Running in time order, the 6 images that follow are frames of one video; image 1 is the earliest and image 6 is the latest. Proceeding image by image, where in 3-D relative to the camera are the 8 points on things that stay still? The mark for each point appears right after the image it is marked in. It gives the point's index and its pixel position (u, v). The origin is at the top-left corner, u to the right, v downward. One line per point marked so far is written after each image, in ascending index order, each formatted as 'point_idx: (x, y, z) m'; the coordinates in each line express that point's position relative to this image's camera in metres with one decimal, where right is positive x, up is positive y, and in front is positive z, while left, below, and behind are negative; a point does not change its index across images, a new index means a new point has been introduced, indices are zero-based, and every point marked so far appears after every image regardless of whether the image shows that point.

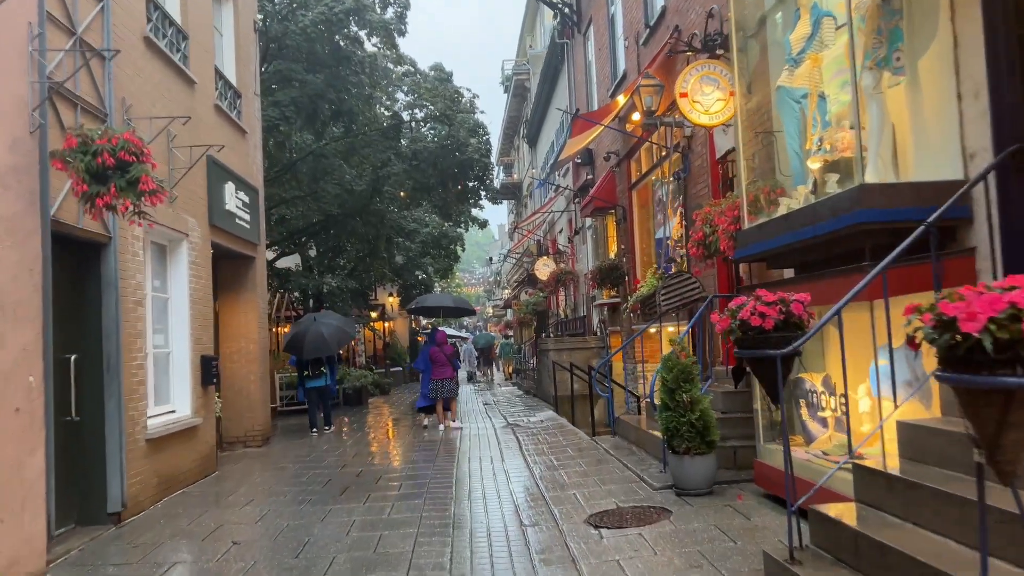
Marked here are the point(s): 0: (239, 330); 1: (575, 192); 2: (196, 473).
0: (-3.4, -0.5, +10.0) m
1: (+1.3, +1.9, +16.2) m
2: (-3.0, -1.8, +7.6) m
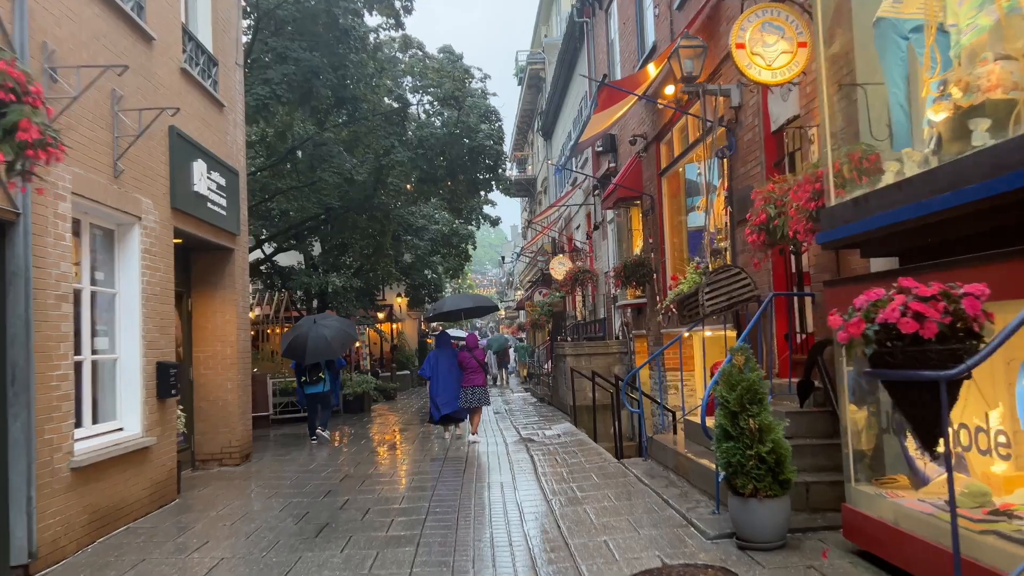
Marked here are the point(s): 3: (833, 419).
0: (-3.3, -0.5, +8.8) m
1: (+1.6, +2.0, +14.9) m
2: (-2.9, -1.7, +6.3) m
3: (+2.3, -0.9, +5.6) m
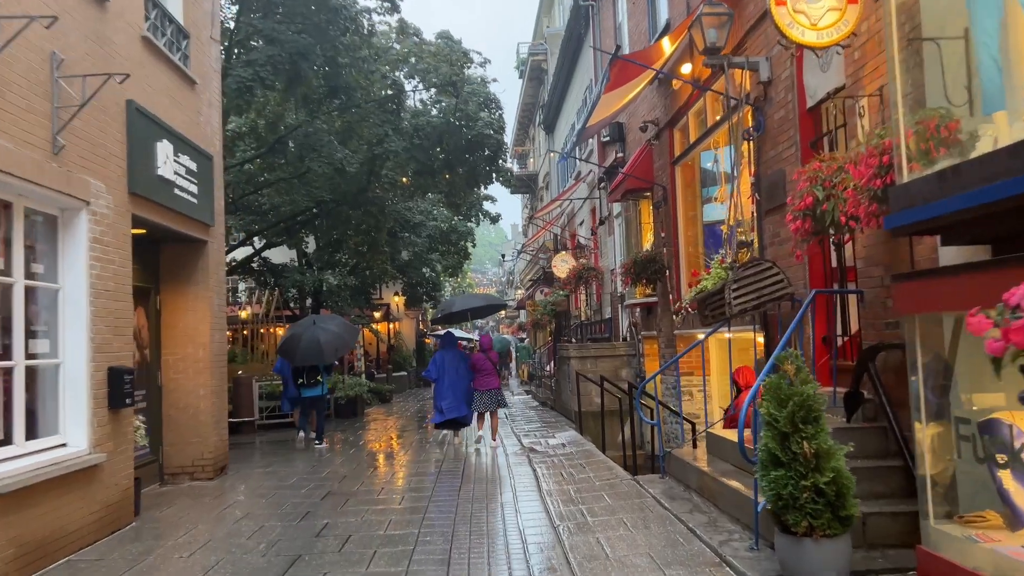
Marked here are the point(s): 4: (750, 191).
0: (-3.3, -0.4, +8.0) m
1: (+1.6, +2.0, +14.1) m
2: (-2.9, -1.7, +5.5) m
3: (+2.3, -0.9, +4.8) m
4: (+2.2, +0.9, +7.4) m
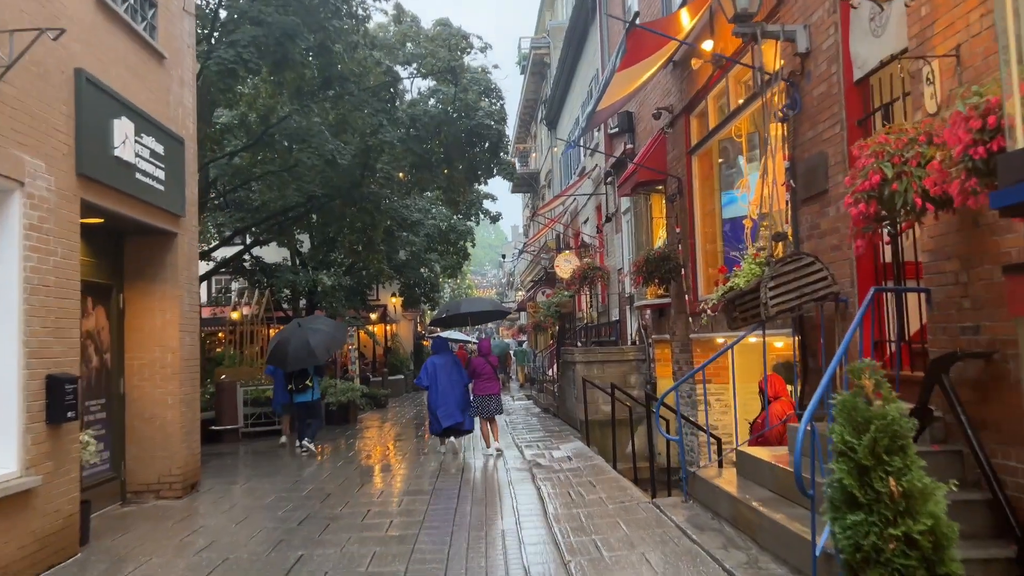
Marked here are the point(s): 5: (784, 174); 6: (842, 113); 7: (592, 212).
0: (-3.2, -0.4, +7.2) m
1: (+1.6, +2.0, +13.3) m
2: (-2.9, -1.6, +4.7) m
3: (+2.3, -0.9, +4.0) m
4: (+2.2, +0.9, +6.6) m
5: (+2.3, +1.0, +6.6) m
6: (+2.3, +1.2, +5.5) m
7: (+1.6, +1.6, +16.5) m
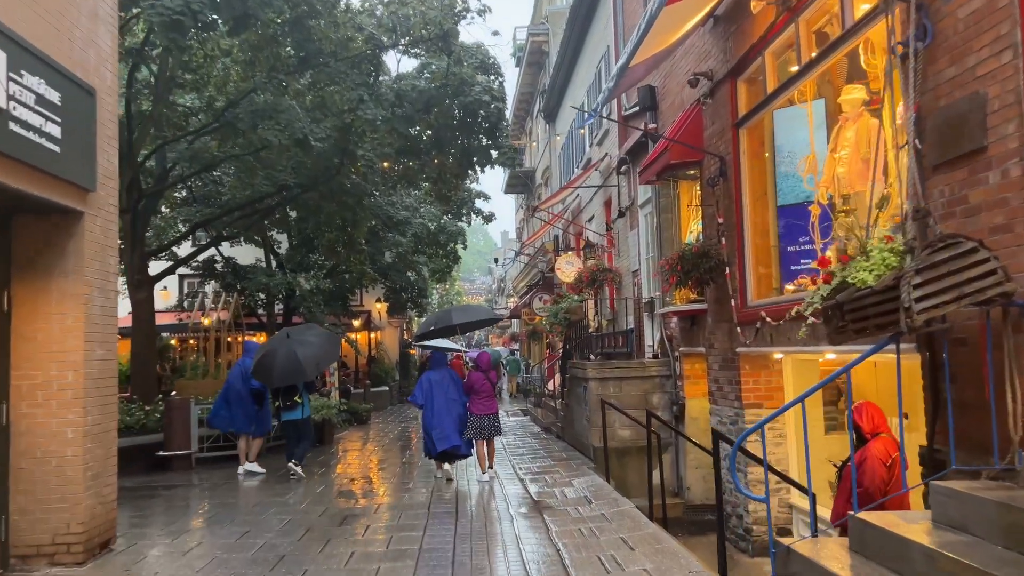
0: (-3.2, -0.4, +5.4) m
1: (+1.6, +1.9, +11.6) m
2: (-2.7, -1.6, +2.9) m
3: (+2.4, -0.9, +2.3) m
4: (+2.4, +0.9, +4.9) m
5: (+2.4, +1.0, +4.9) m
6: (+2.4, +1.2, +3.8) m
7: (+1.6, +1.5, +14.8) m
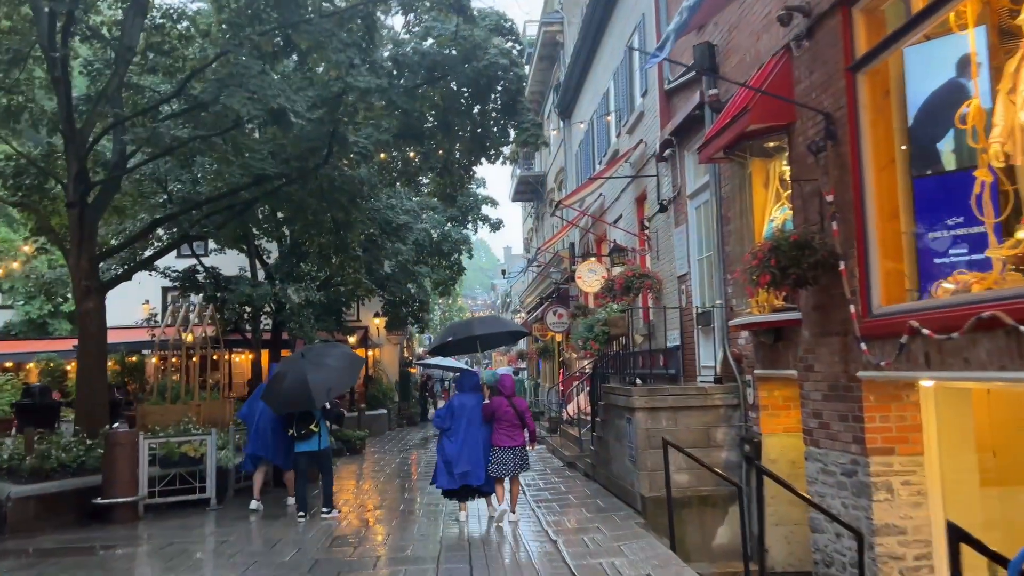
0: (-2.9, -0.4, +3.4) m
1: (+1.9, +1.8, +9.6) m
2: (-2.5, -1.5, +0.9) m
3: (+2.7, -0.8, +0.3) m
4: (+2.6, +0.9, +2.9) m
5: (+2.6, +1.0, +2.9) m
6: (+2.6, +1.3, +1.8) m
7: (+1.9, +1.3, +12.8) m
